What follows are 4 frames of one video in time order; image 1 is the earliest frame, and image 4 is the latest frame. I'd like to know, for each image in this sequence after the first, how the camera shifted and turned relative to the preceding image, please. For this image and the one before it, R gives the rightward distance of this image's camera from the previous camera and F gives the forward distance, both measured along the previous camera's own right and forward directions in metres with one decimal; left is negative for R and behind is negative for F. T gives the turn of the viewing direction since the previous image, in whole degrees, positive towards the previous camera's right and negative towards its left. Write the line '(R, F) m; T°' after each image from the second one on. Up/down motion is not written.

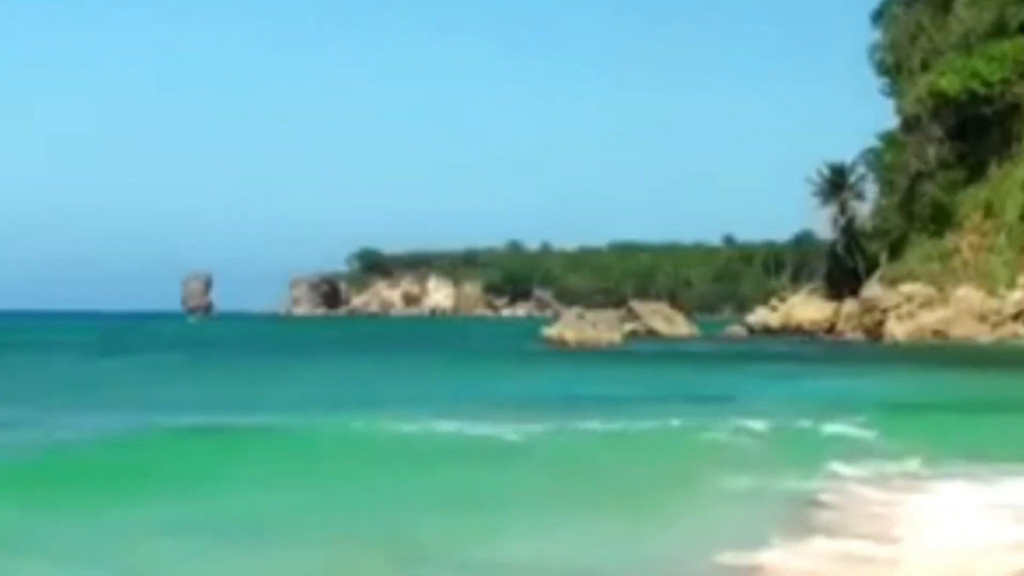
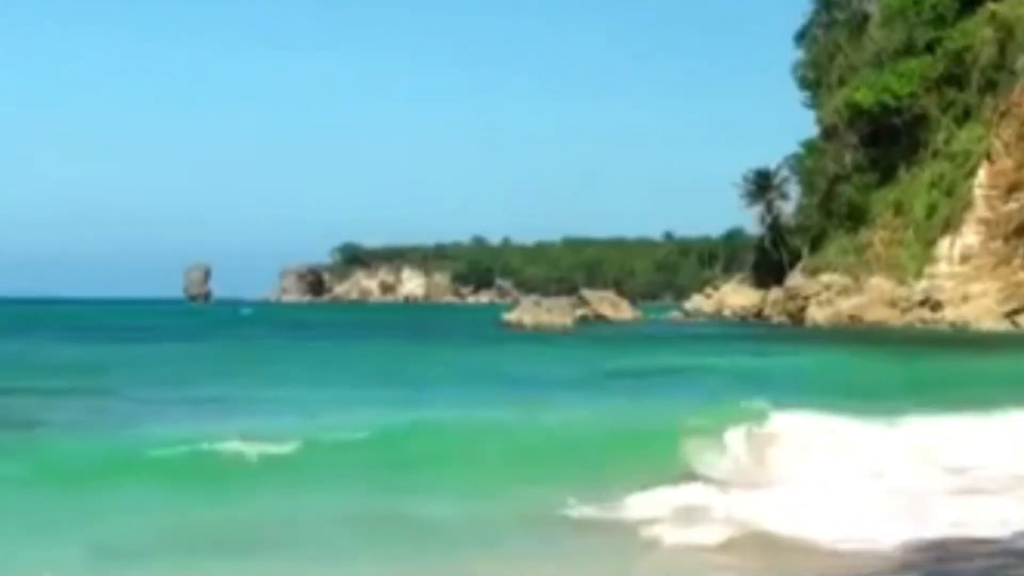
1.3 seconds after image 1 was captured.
(+0.2, -4.1) m; +1°
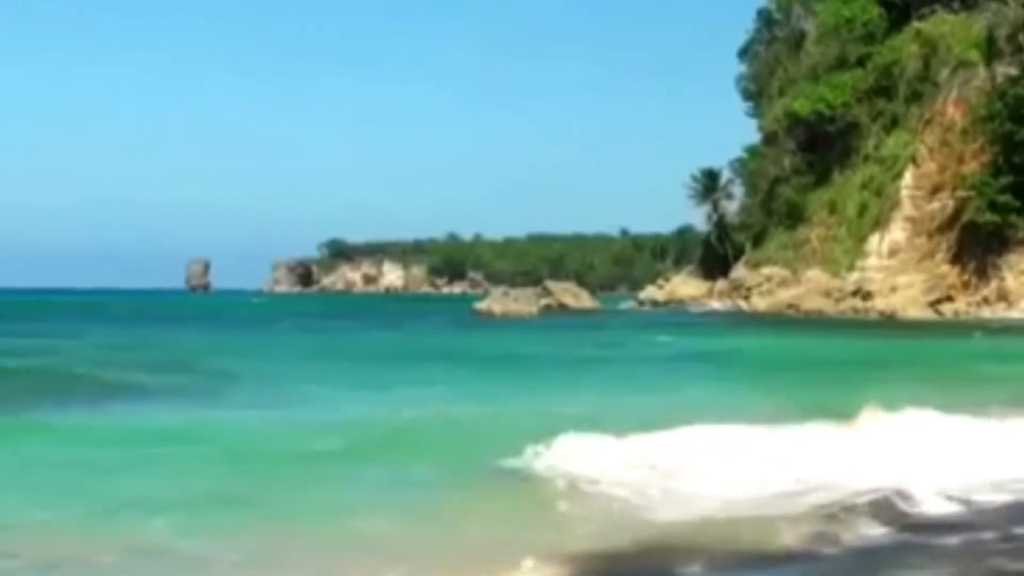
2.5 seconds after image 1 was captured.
(0.0, -3.7) m; +1°
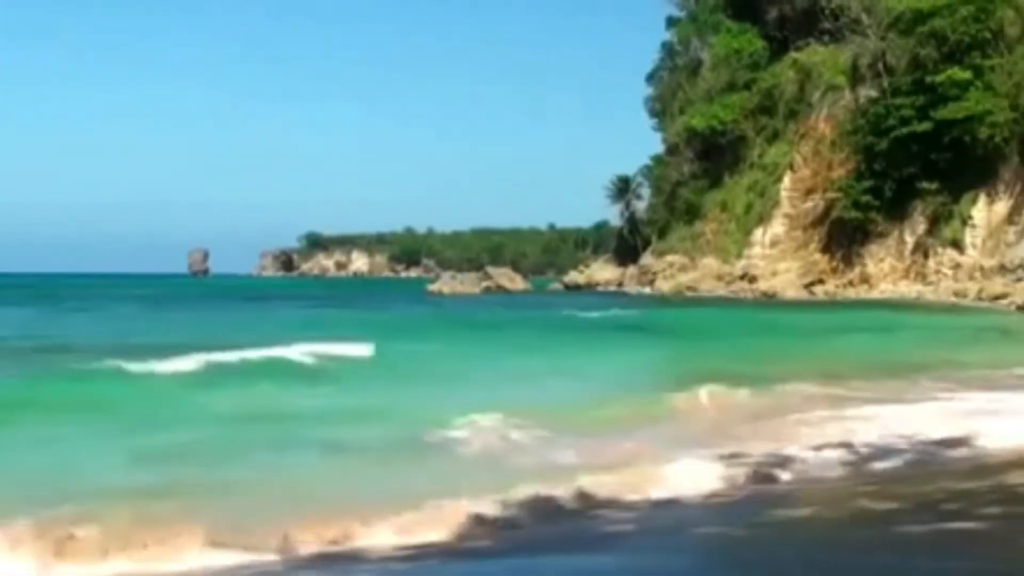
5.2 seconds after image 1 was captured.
(-0.2, -8.2) m; +3°
